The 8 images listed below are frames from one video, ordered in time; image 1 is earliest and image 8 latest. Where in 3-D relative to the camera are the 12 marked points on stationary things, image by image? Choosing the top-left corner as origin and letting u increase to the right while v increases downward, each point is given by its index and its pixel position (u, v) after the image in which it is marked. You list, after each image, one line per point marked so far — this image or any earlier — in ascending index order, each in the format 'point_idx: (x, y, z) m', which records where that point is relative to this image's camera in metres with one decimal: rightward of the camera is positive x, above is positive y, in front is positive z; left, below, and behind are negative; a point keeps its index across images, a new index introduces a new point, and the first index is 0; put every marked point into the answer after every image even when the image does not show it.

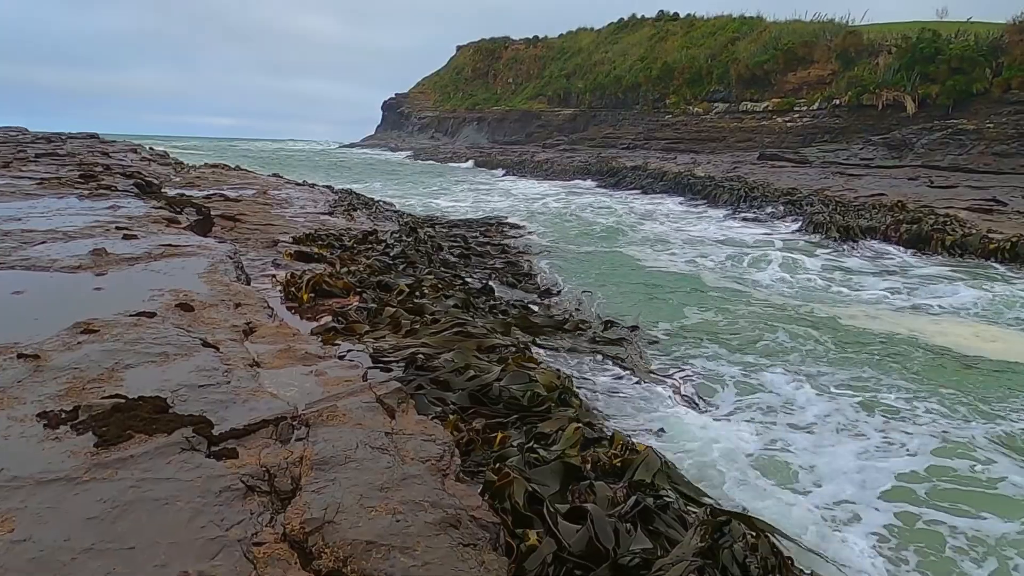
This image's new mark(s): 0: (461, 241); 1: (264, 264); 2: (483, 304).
0: (-0.7, +0.7, +9.7) m
1: (-2.3, +0.2, +6.2) m
2: (-0.2, -0.1, +5.3) m
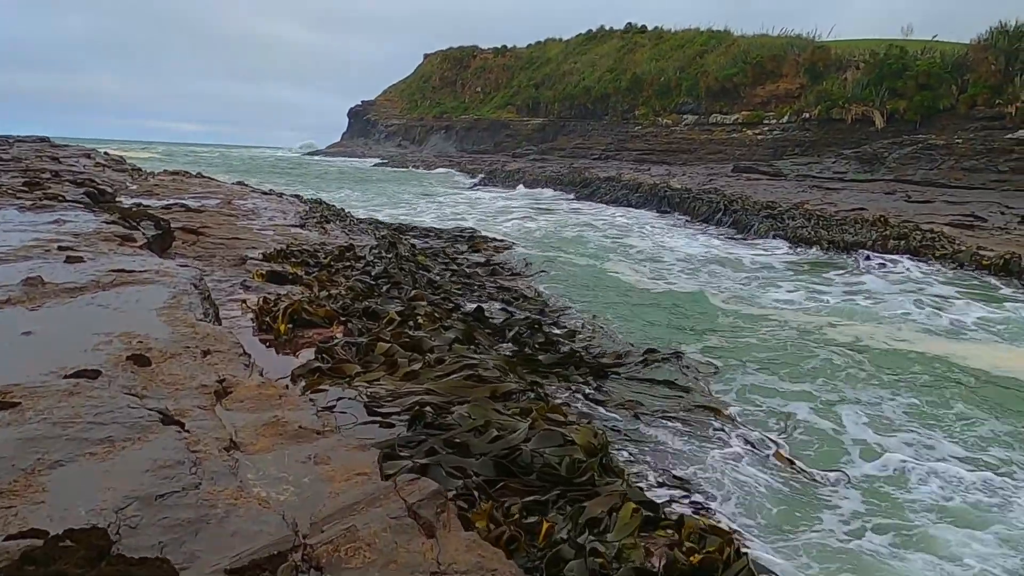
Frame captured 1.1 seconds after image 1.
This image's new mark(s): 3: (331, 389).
0: (-0.9, +0.4, +9.2) m
1: (-2.3, 0.0, +5.5) m
2: (-0.2, -0.3, +4.7) m
3: (-0.9, -0.5, +3.4) m
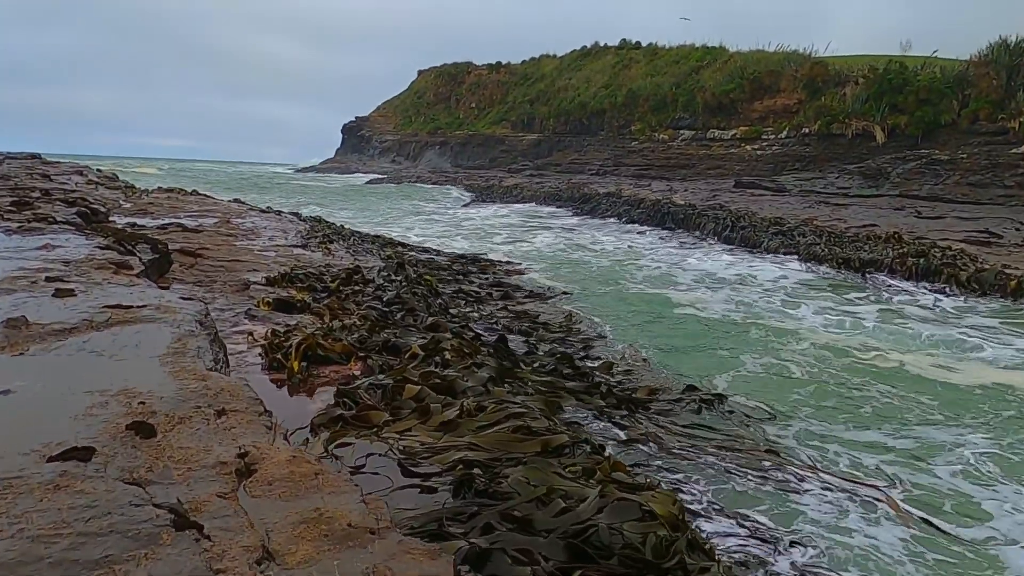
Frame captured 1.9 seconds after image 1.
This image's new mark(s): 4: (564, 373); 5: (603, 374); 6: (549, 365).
0: (-0.8, +0.1, +8.7) m
1: (-2.1, -0.2, +5.1) m
2: (+0.1, -0.5, +4.3) m
3: (-0.7, -0.7, +3.0) m
4: (+0.4, -0.6, +4.9) m
5: (+0.7, -0.6, +5.1) m
6: (+0.3, -0.5, +5.0) m
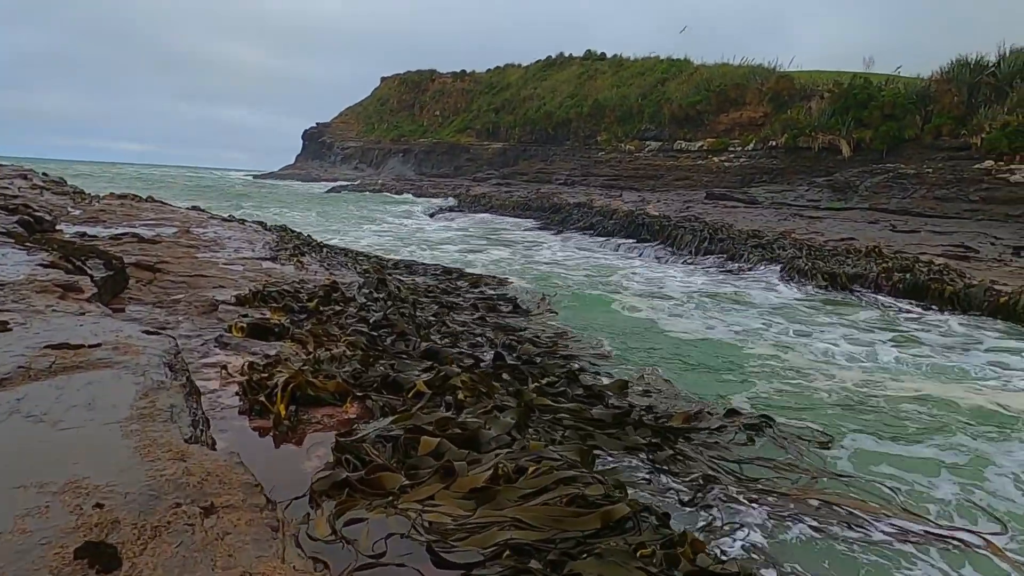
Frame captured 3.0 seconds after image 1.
0: (-0.9, -0.1, +8.2) m
1: (-2.1, -0.4, +4.4) m
2: (+0.2, -0.7, +3.7) m
3: (-0.5, -0.8, +2.4) m
4: (+0.5, -0.8, +4.4) m
5: (+0.7, -0.8, +4.6) m
6: (+0.4, -0.7, +4.5) m
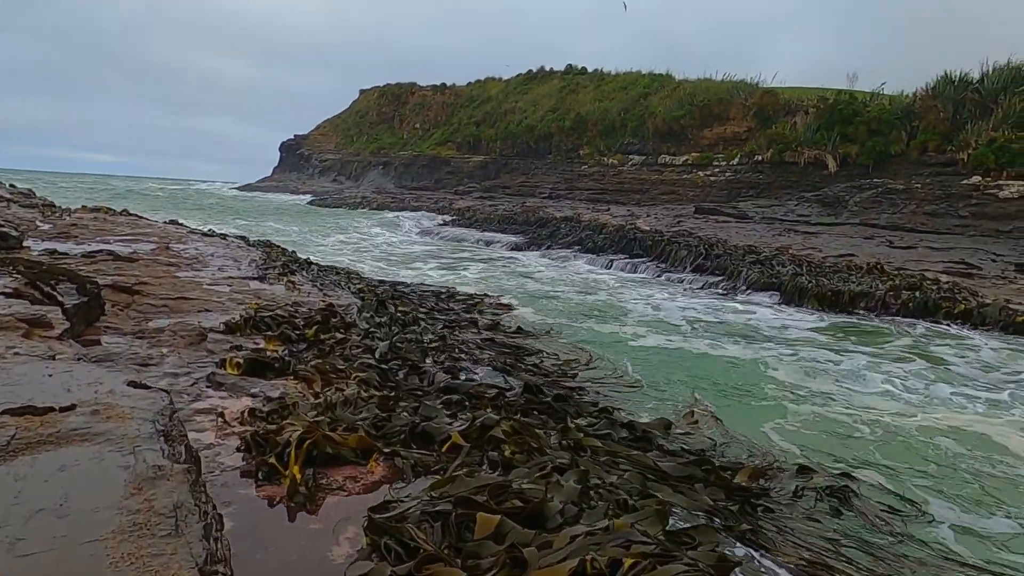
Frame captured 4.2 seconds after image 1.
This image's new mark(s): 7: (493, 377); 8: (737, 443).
0: (-0.8, -0.4, +7.6) m
1: (-1.8, -0.6, +3.8) m
2: (+0.4, -0.9, +3.2) m
3: (-0.2, -1.0, +1.8) m
4: (+0.7, -0.9, +3.9) m
5: (+1.0, -1.0, +4.1) m
6: (+0.6, -0.9, +4.0) m
7: (-0.1, -0.7, +5.0) m
8: (+1.4, -1.0, +4.2) m
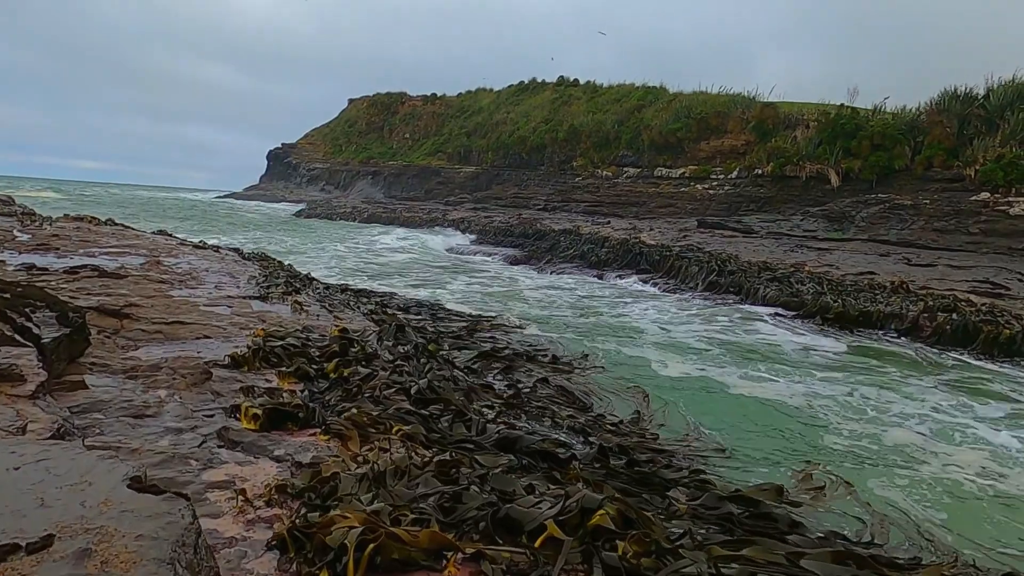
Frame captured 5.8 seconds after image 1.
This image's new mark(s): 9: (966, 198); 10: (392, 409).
0: (-0.5, -0.6, +6.9) m
1: (-1.4, -0.7, +3.1) m
2: (+0.8, -1.0, +2.5) m
3: (+0.2, -1.1, +1.1) m
4: (+1.1, -1.1, +3.2) m
5: (+1.4, -1.2, +3.4) m
6: (+1.0, -1.1, +3.3) m
7: (+0.3, -0.9, +4.3) m
8: (+1.8, -1.2, +3.5) m
9: (+13.7, +2.7, +19.8) m
10: (-0.7, -0.7, +3.9) m
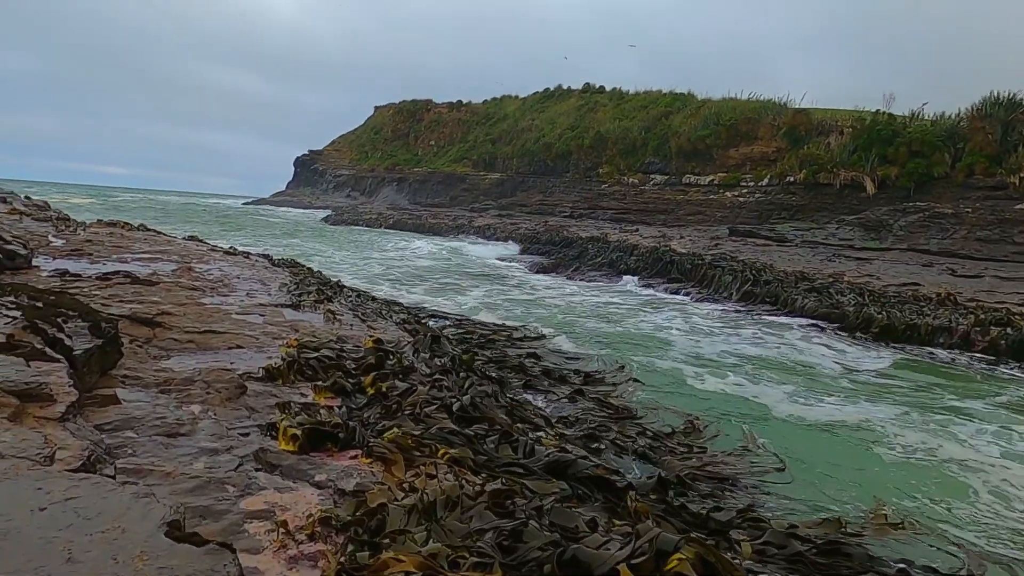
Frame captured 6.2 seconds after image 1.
0: (-0.1, -0.7, +6.6) m
1: (-1.2, -0.8, +2.9) m
2: (+1.1, -1.1, +2.2) m
3: (+0.4, -1.2, +0.9) m
4: (+1.3, -1.2, +2.9) m
5: (+1.6, -1.2, +3.1) m
6: (+1.2, -1.1, +3.0) m
7: (+0.6, -1.0, +4.0) m
8: (+2.1, -1.3, +3.2) m
9: (+14.5, +2.4, +19.1) m
10: (-0.4, -0.8, +3.7) m
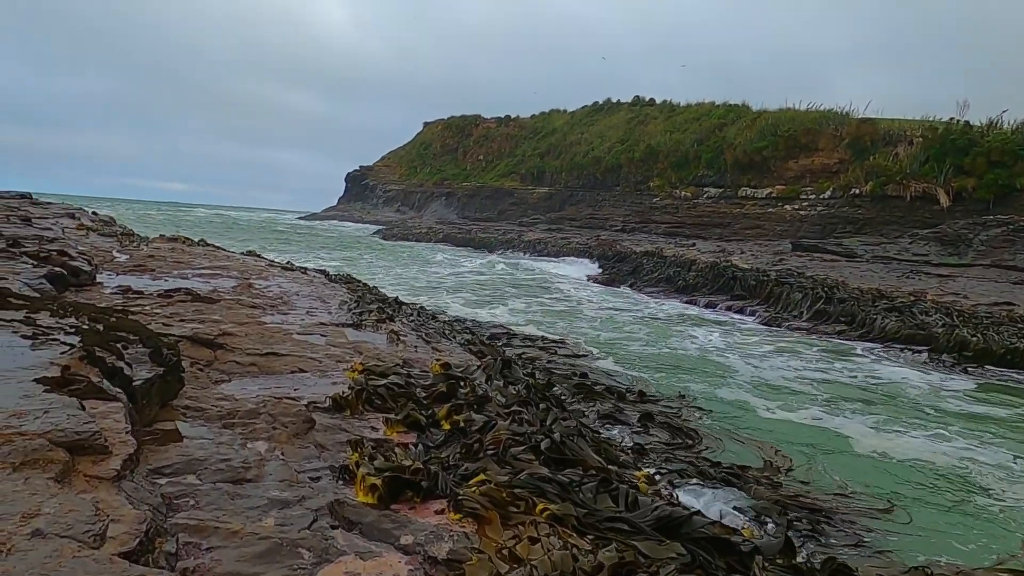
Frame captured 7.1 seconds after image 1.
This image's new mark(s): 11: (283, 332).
0: (+0.6, -0.9, +6.2) m
1: (-0.7, -0.9, +2.5) m
2: (+1.4, -1.2, +1.7) m
3: (+0.7, -1.2, +0.4) m
4: (+1.8, -1.3, +2.3) m
5: (+2.1, -1.4, +2.5) m
6: (+1.7, -1.3, +2.4) m
7: (+1.1, -1.2, +3.5) m
8: (+2.5, -1.4, +2.6) m
9: (+16.1, +1.8, +17.7) m
10: (+0.1, -0.9, +3.3) m
11: (-2.2, -0.4, +6.2) m
